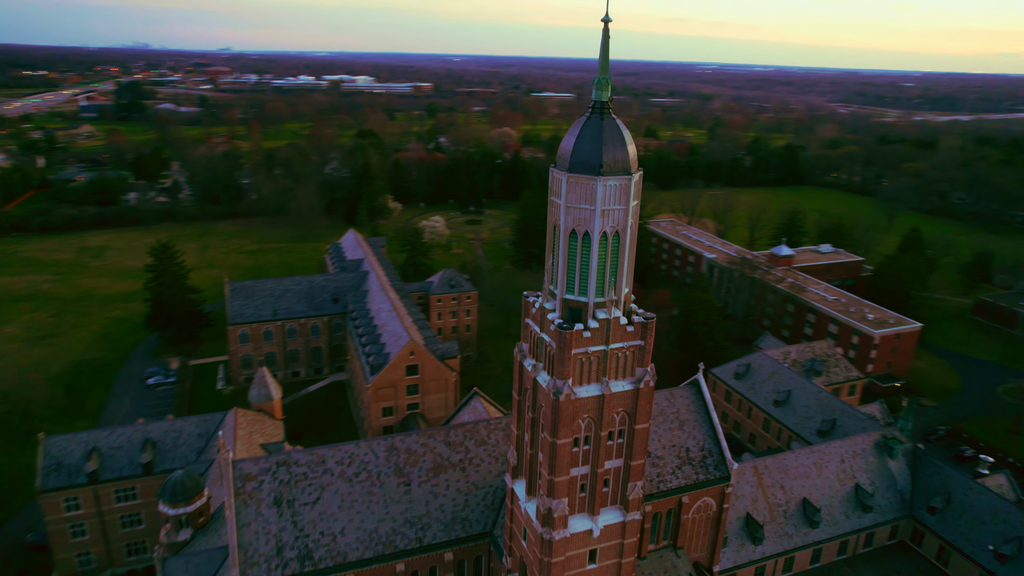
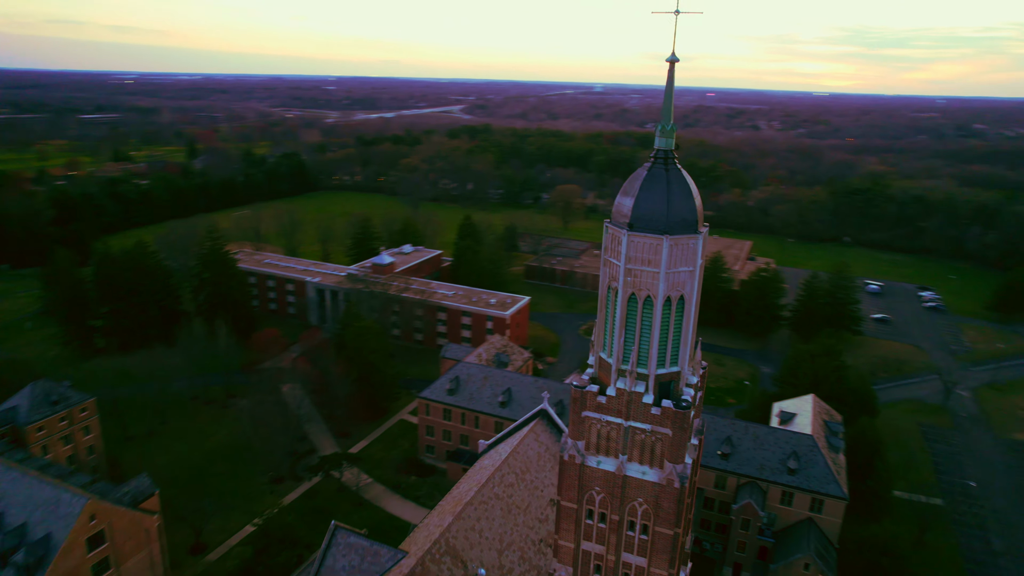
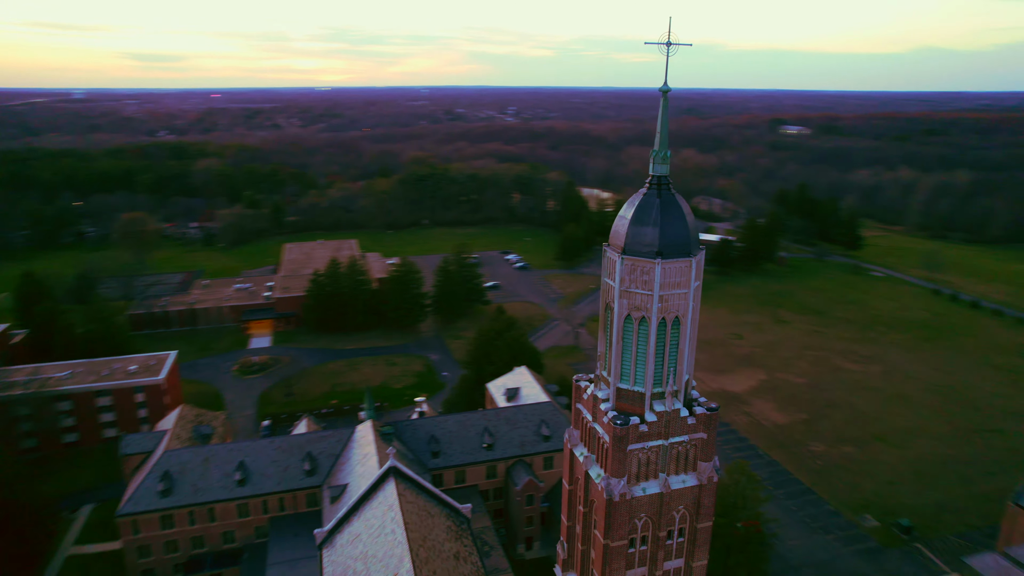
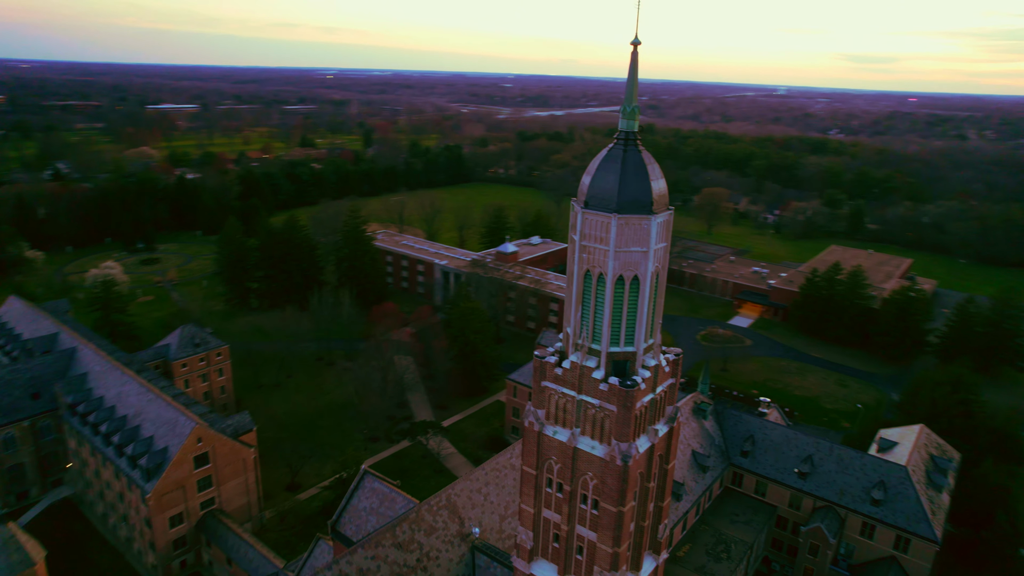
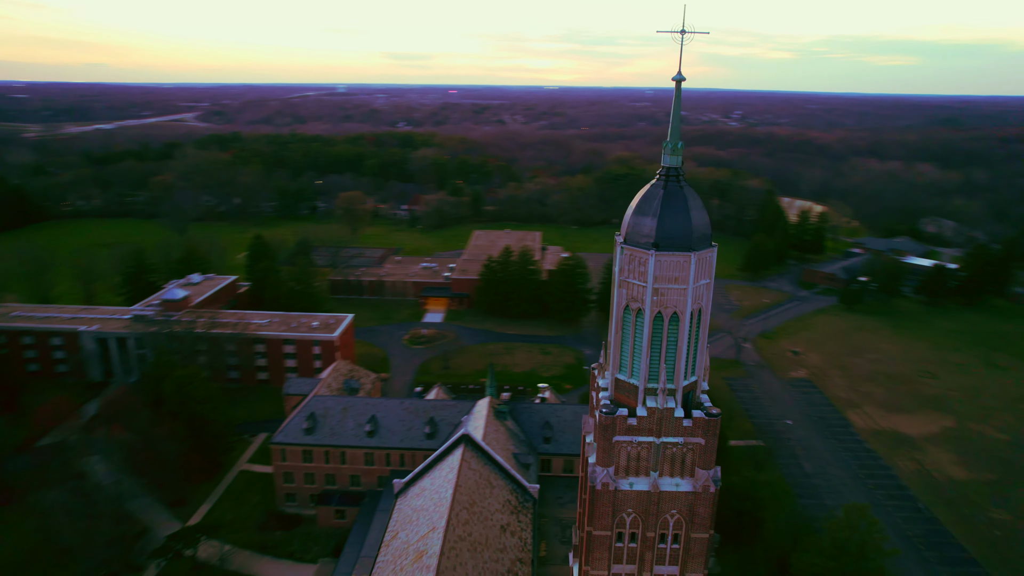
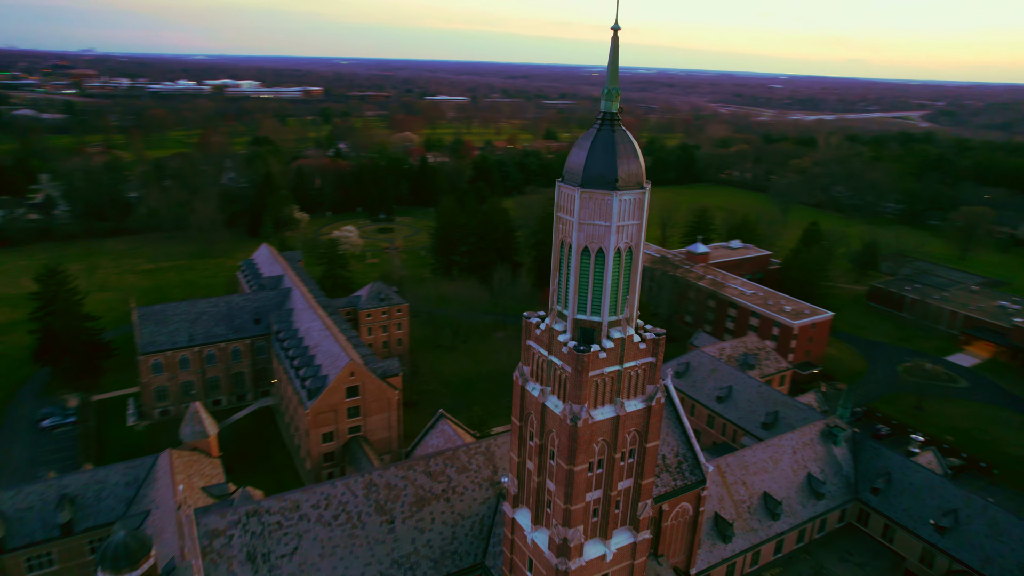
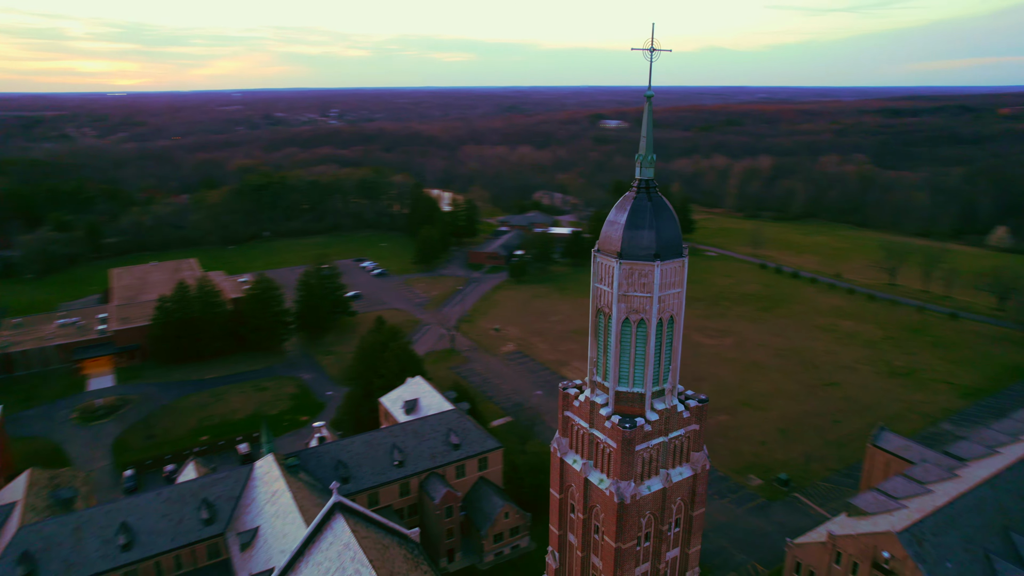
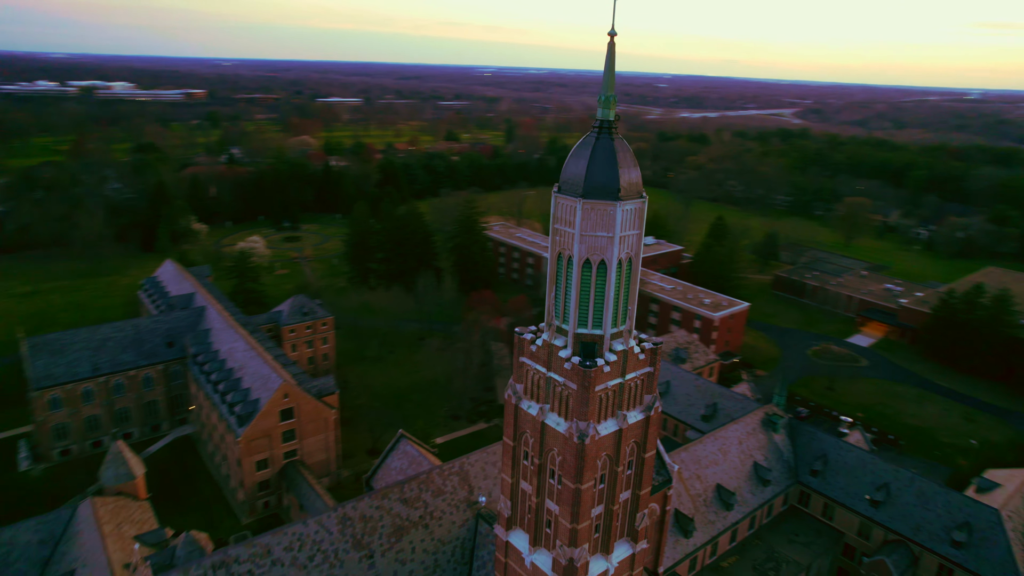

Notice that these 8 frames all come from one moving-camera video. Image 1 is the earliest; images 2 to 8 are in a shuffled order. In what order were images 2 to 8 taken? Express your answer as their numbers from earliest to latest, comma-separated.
6, 8, 4, 2, 5, 3, 7
